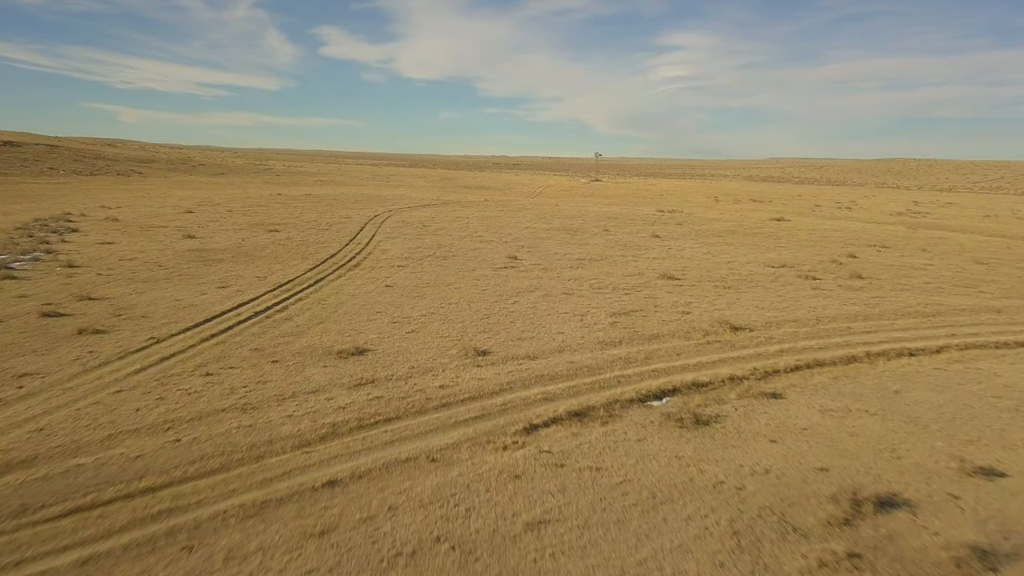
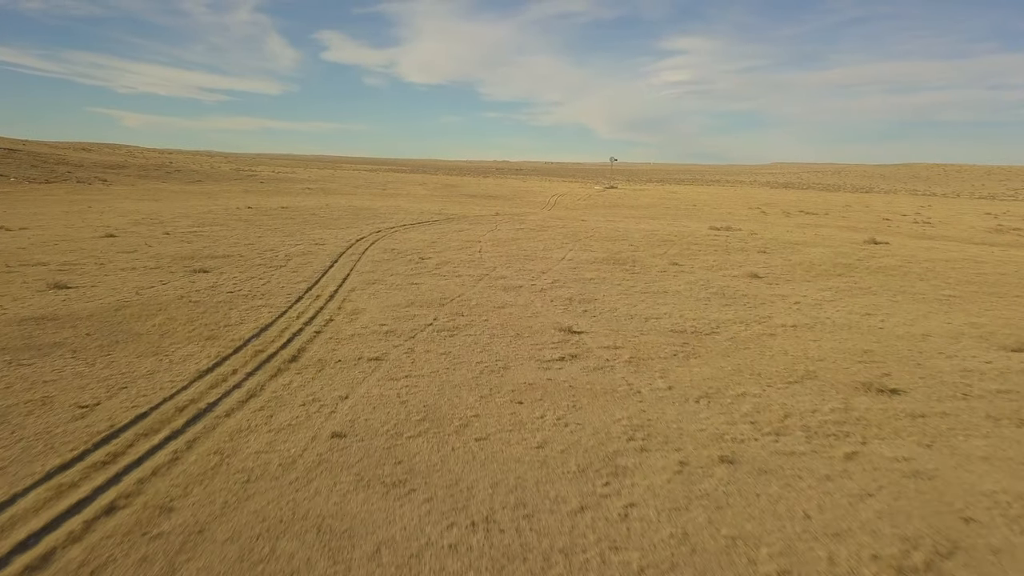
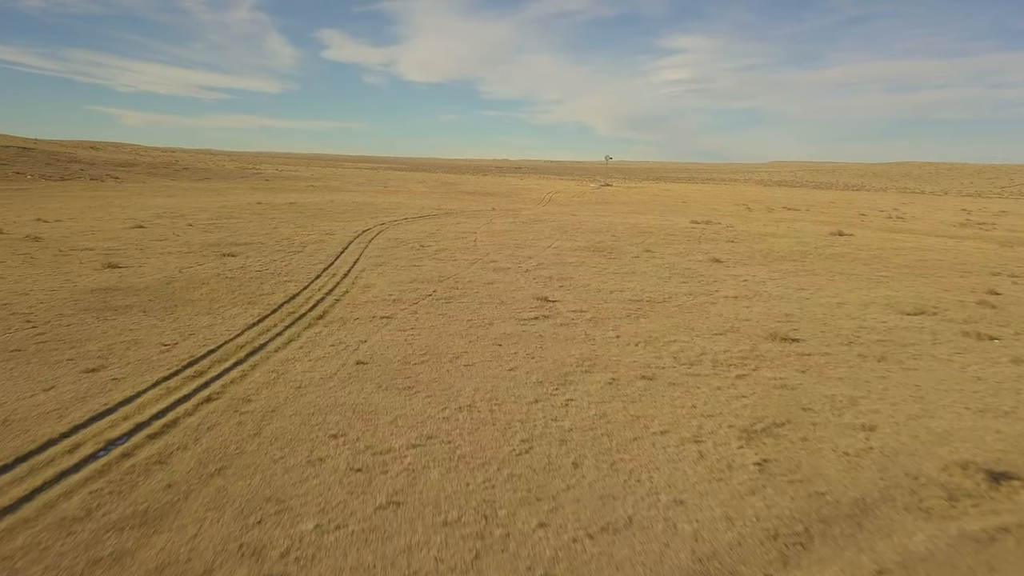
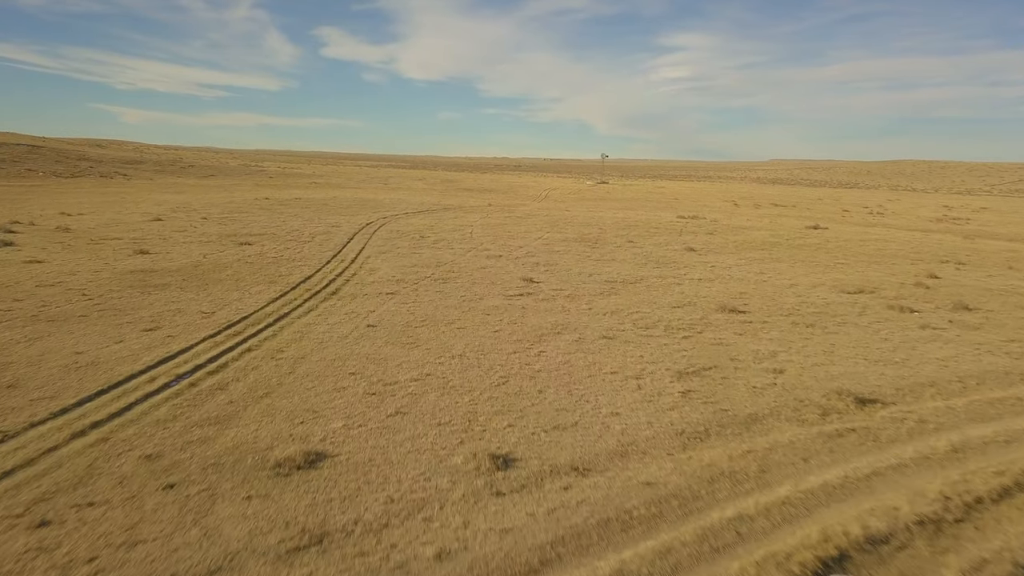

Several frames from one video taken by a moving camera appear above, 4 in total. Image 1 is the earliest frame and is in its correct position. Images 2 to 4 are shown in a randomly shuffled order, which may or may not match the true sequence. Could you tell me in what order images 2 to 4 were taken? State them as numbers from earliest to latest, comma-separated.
4, 3, 2
